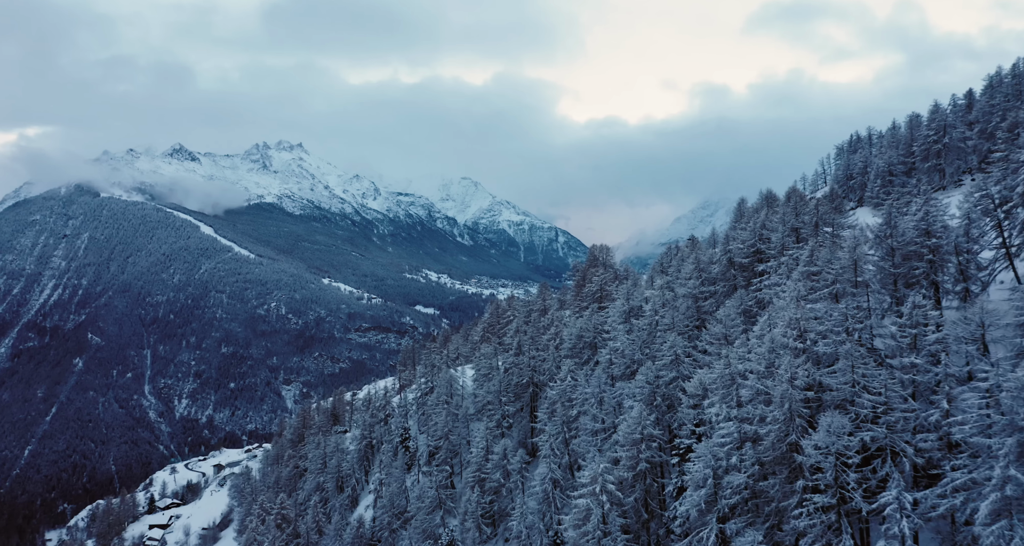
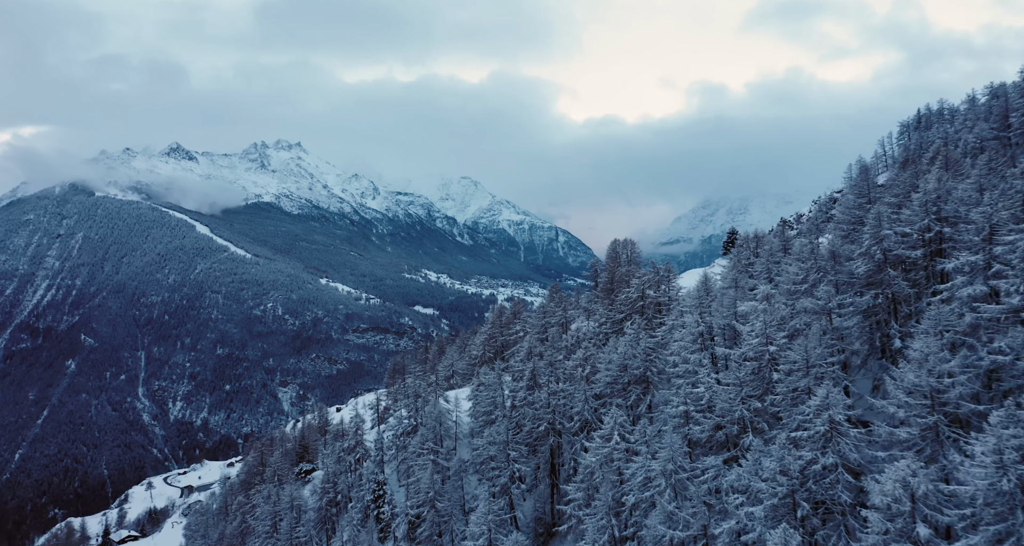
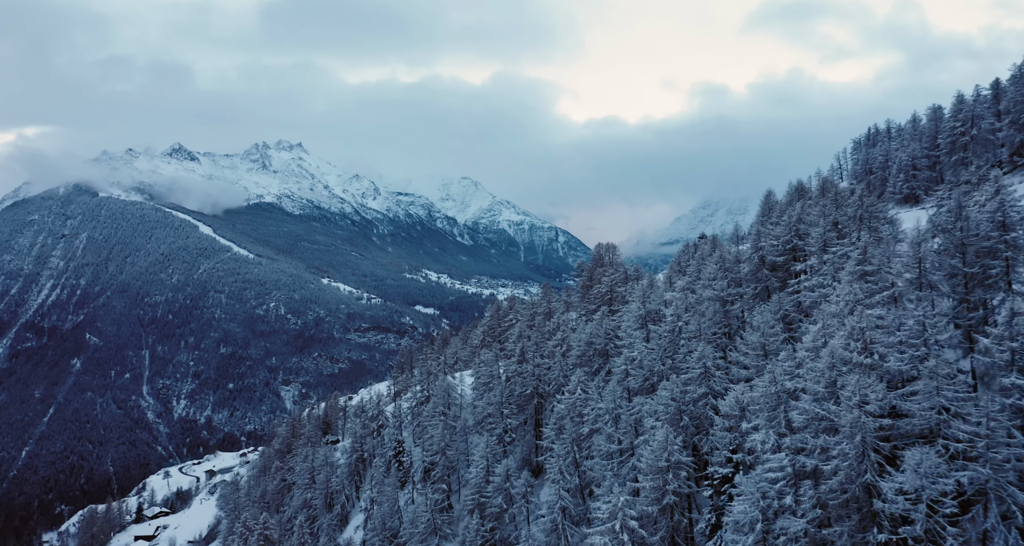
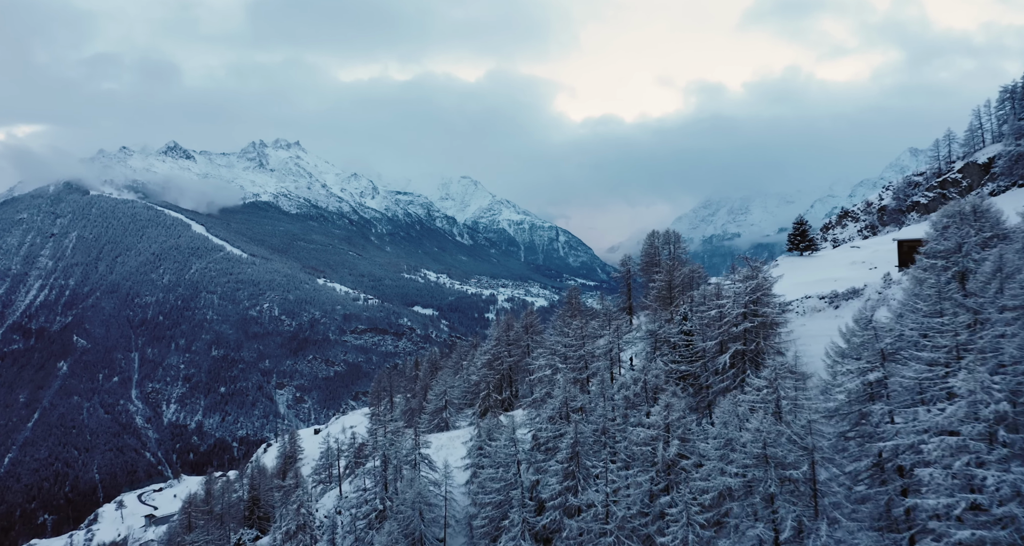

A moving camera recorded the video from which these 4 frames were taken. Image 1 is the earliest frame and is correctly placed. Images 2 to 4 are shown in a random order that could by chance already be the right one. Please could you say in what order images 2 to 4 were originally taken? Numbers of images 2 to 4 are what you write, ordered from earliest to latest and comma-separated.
3, 2, 4
